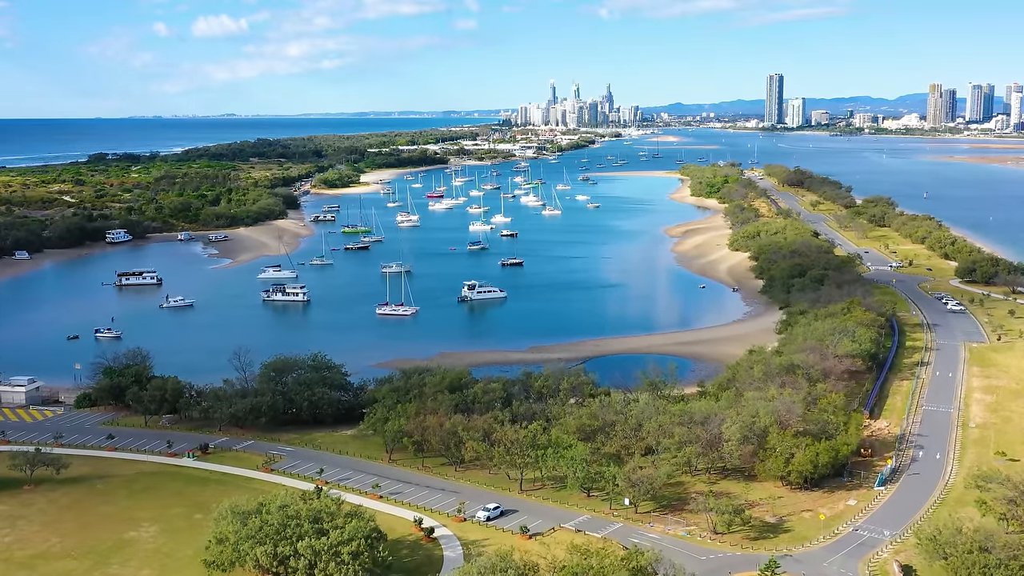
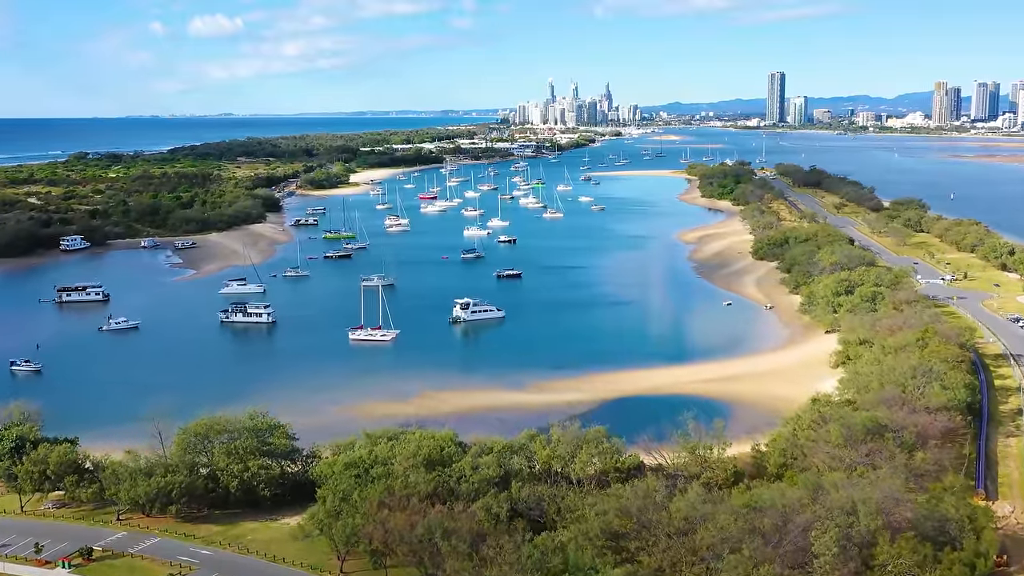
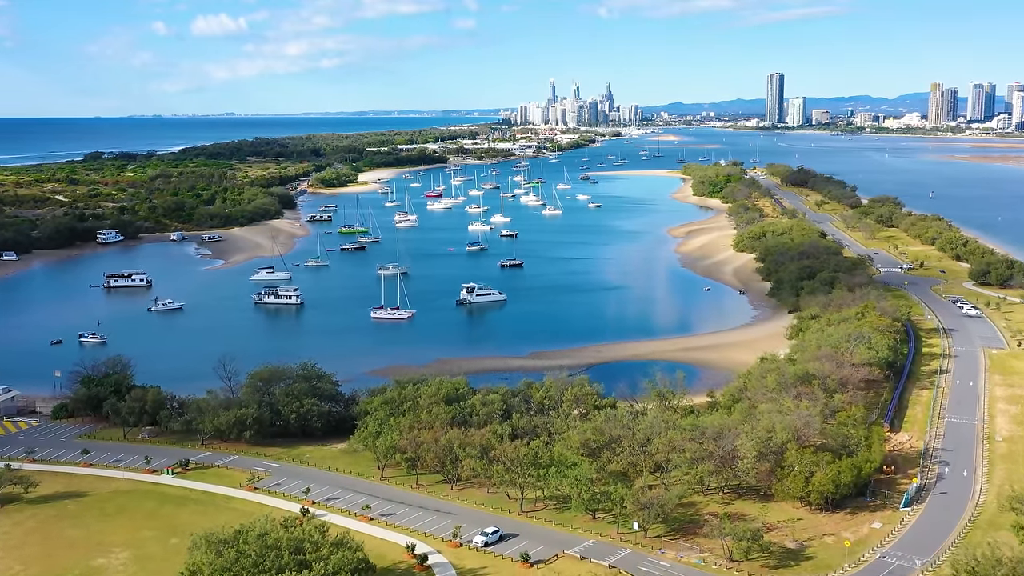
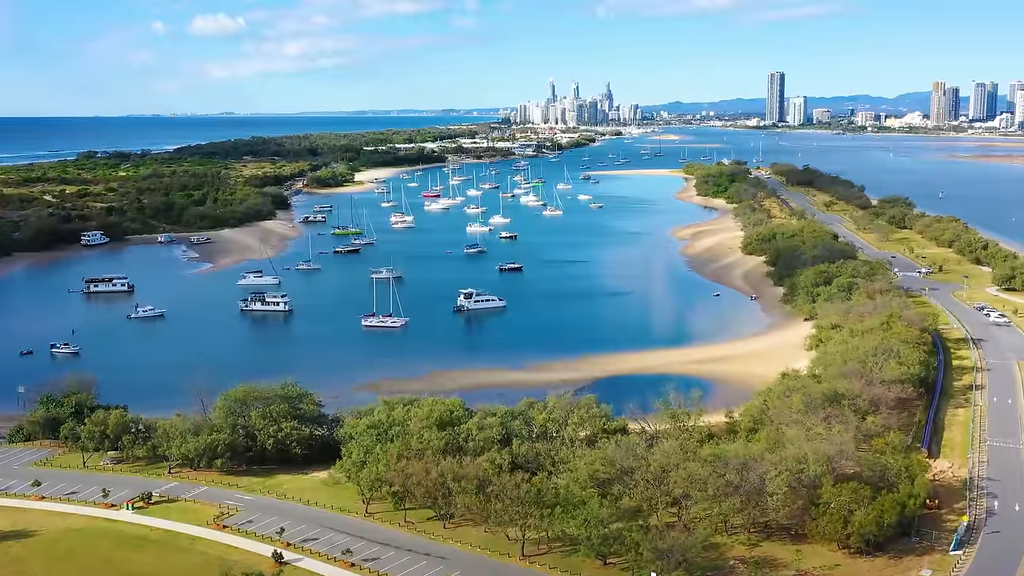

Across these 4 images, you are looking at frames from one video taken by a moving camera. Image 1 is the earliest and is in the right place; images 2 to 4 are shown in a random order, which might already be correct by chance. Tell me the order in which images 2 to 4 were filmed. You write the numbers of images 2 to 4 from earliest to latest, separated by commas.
3, 4, 2
